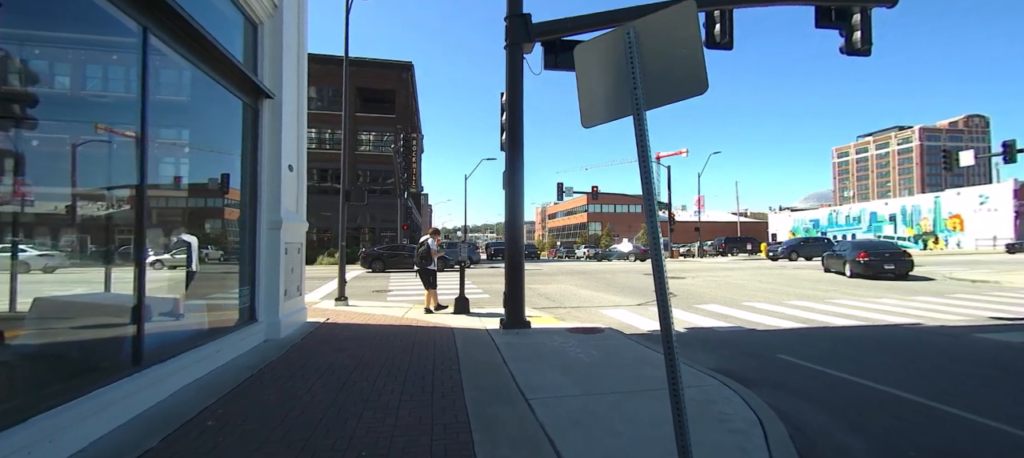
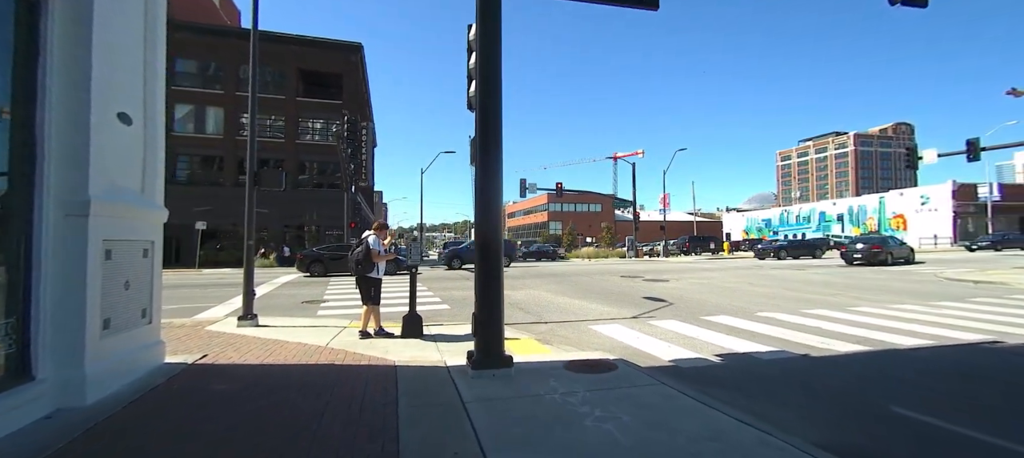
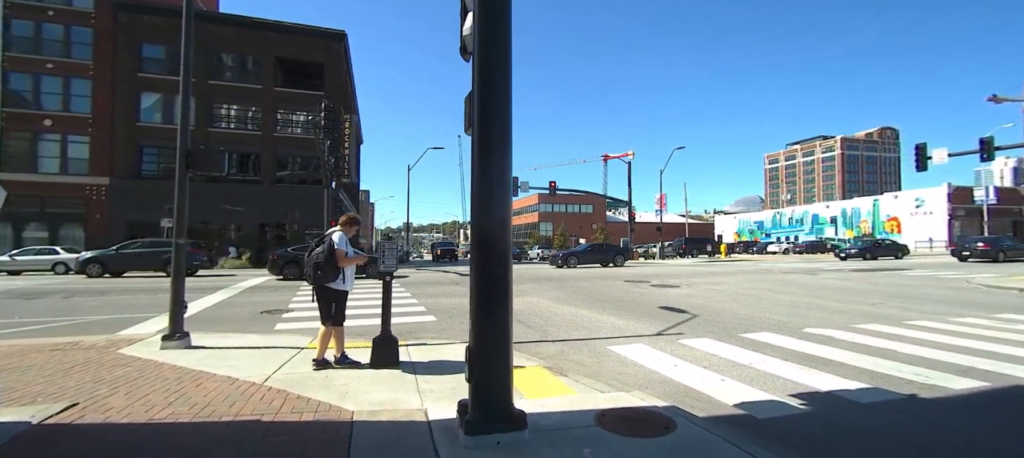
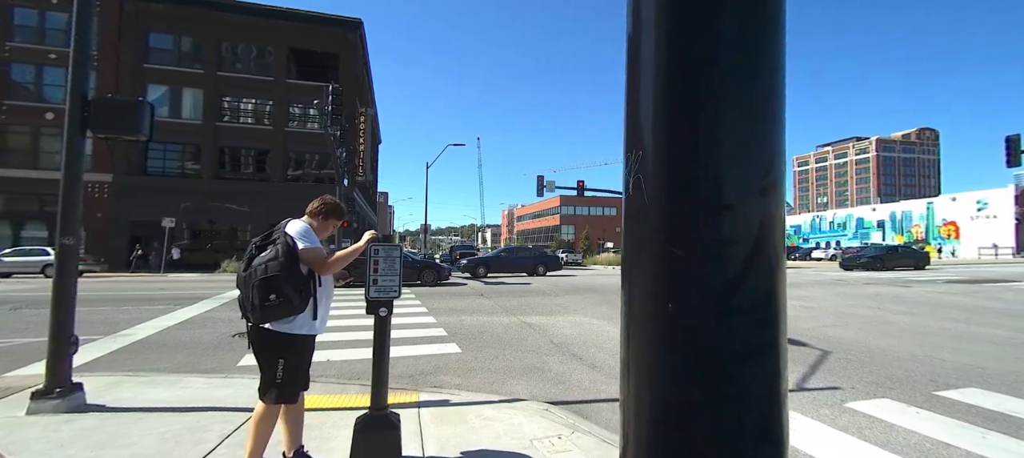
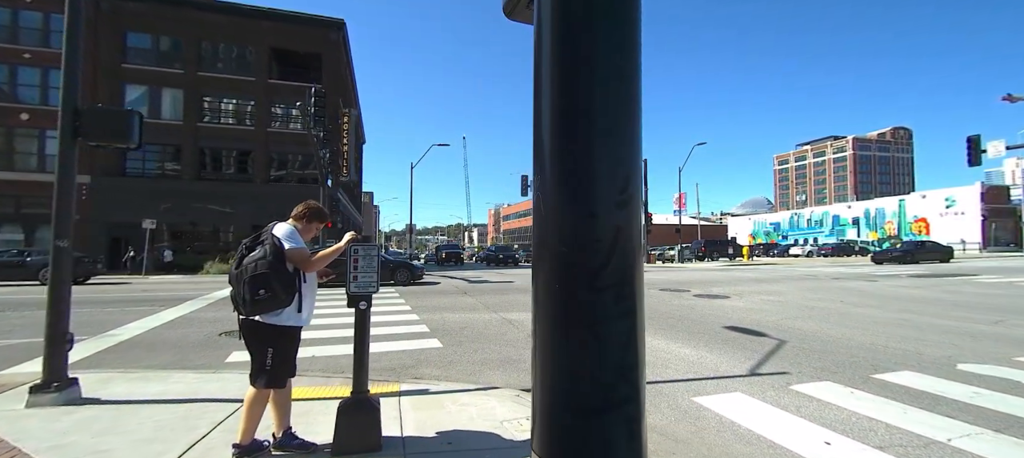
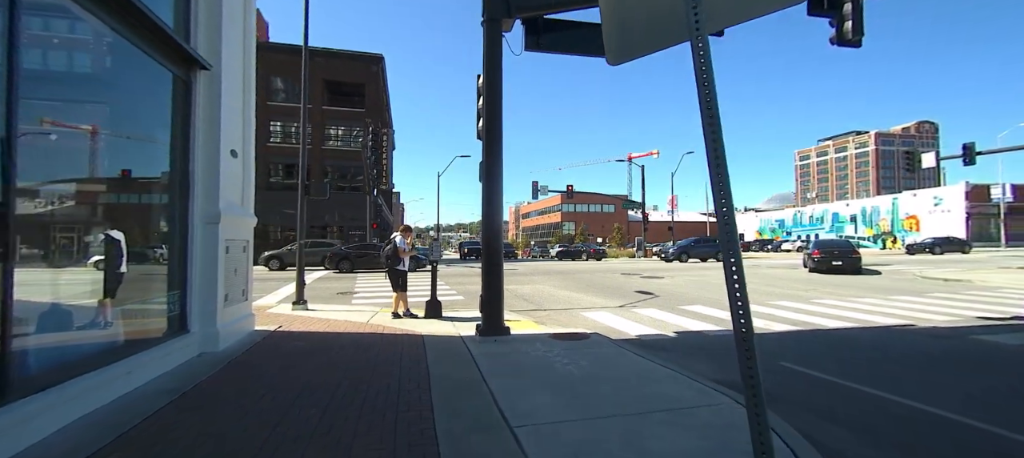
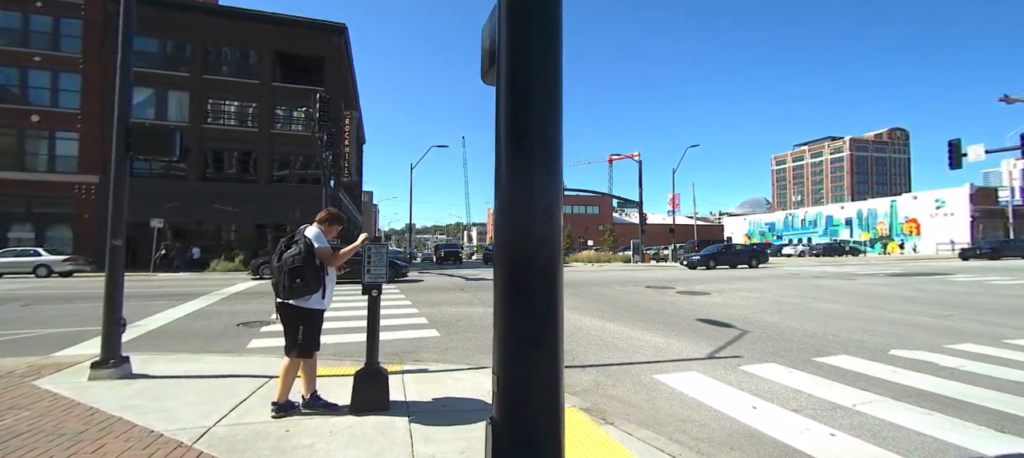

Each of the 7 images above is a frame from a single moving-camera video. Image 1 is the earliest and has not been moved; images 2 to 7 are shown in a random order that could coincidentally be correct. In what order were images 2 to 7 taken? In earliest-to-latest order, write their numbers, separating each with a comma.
6, 2, 3, 7, 5, 4
